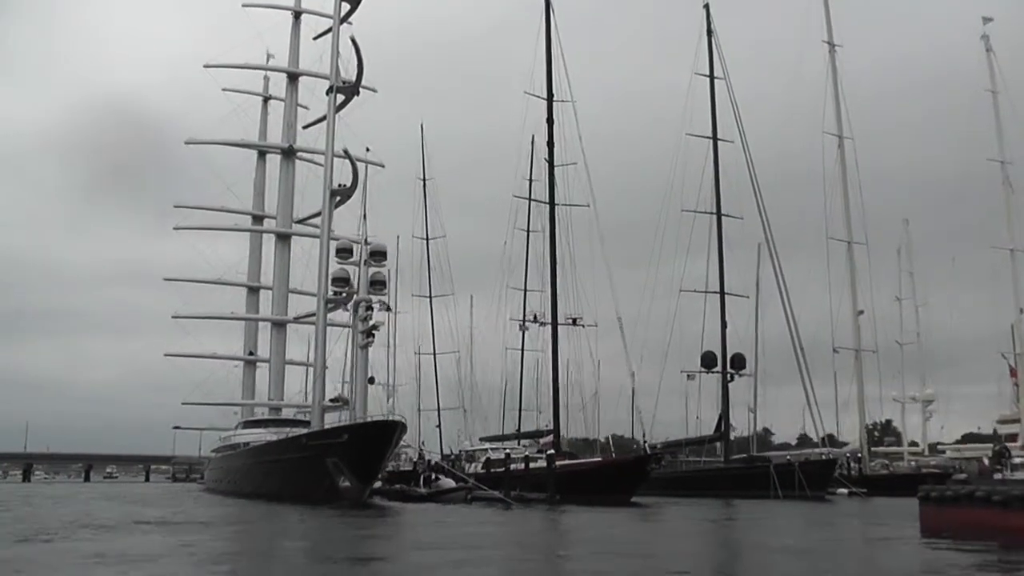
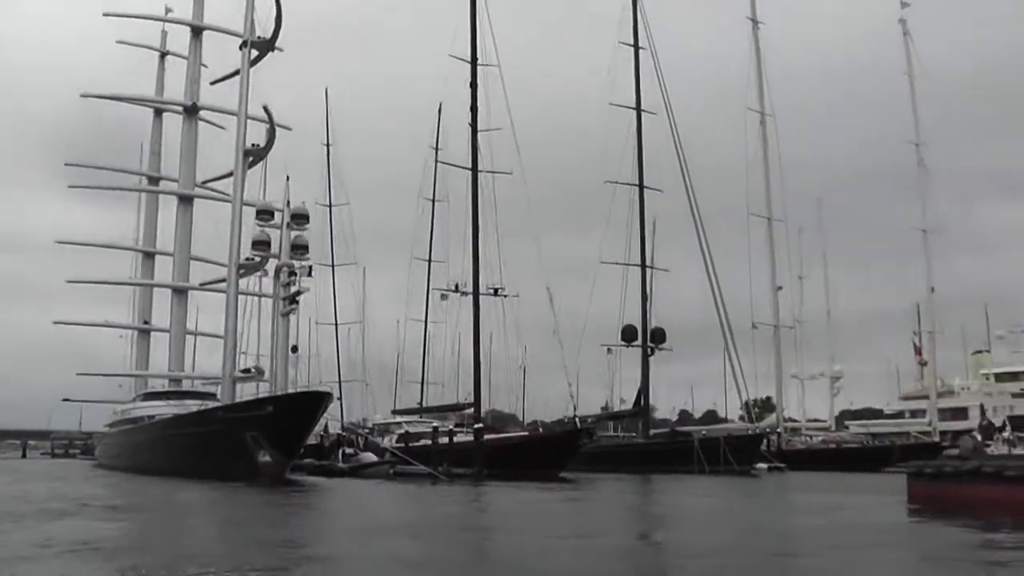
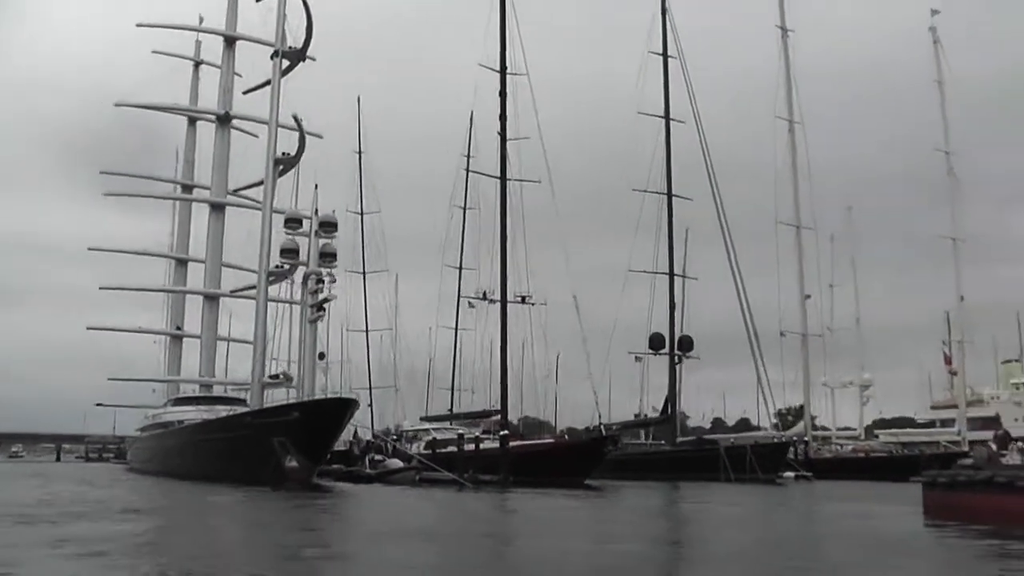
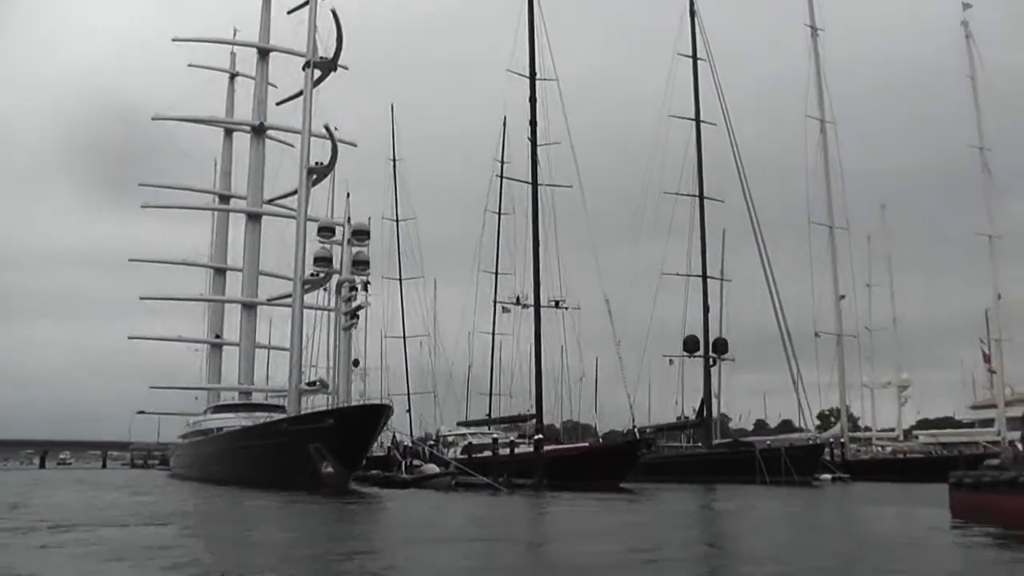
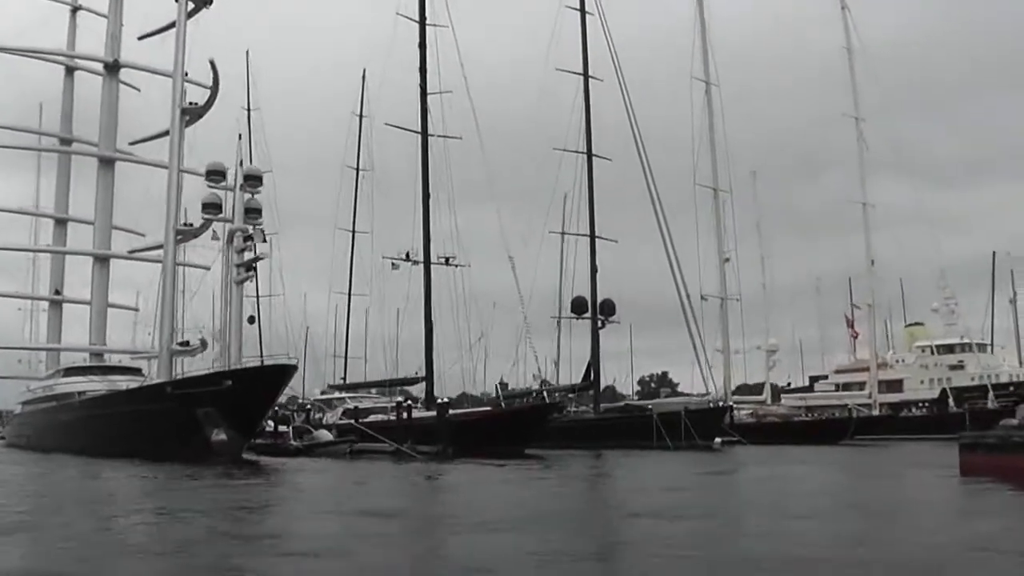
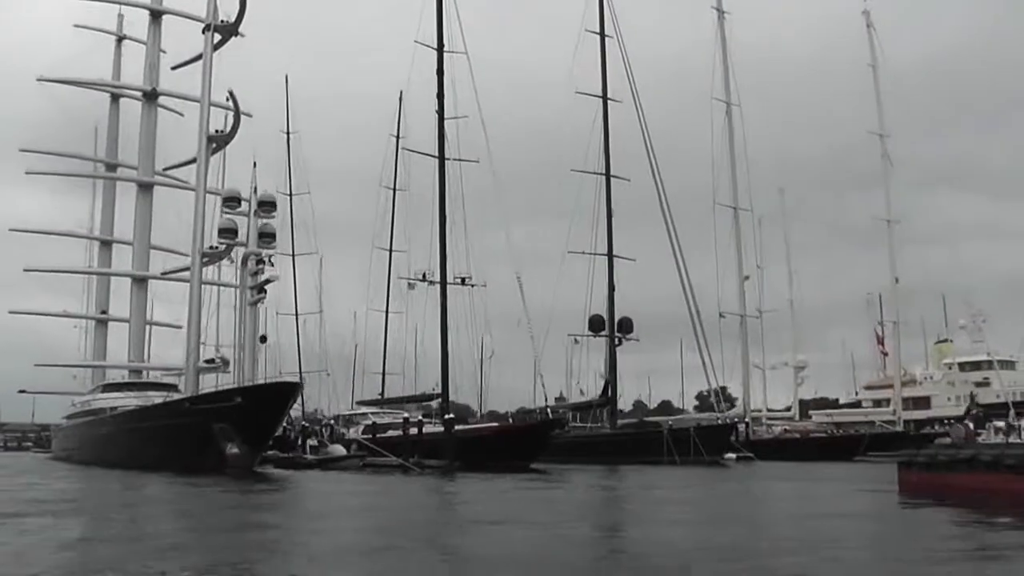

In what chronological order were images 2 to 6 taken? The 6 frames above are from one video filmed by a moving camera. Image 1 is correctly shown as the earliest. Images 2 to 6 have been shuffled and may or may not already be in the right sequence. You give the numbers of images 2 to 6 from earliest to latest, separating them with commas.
4, 3, 2, 6, 5
